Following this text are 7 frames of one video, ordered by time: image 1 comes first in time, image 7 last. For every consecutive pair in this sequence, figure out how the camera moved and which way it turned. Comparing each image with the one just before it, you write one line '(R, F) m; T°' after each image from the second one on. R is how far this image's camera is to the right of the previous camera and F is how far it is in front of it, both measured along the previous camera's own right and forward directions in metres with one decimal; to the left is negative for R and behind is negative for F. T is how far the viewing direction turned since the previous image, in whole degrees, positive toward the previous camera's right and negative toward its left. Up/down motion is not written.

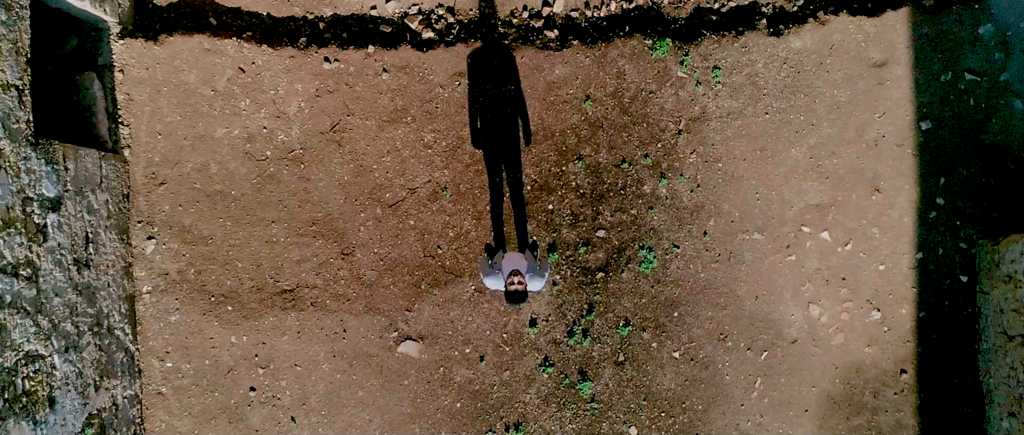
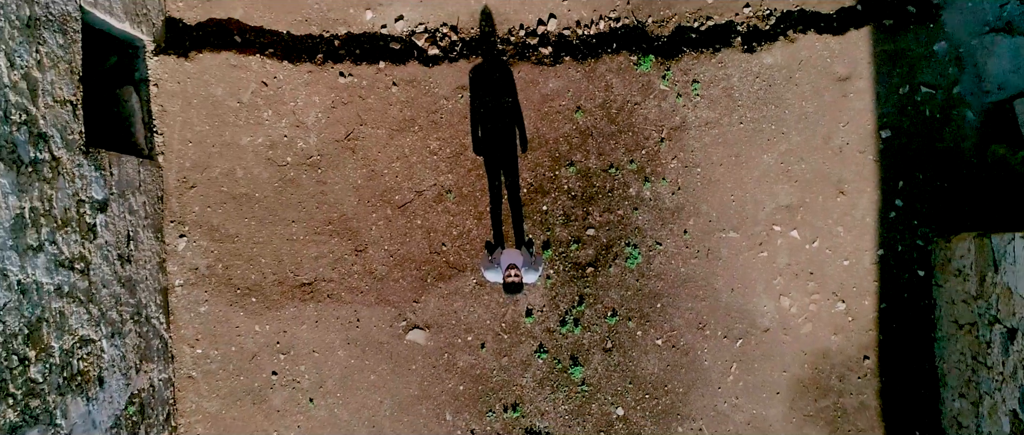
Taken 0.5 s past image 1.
(0.0, -0.3) m; 0°
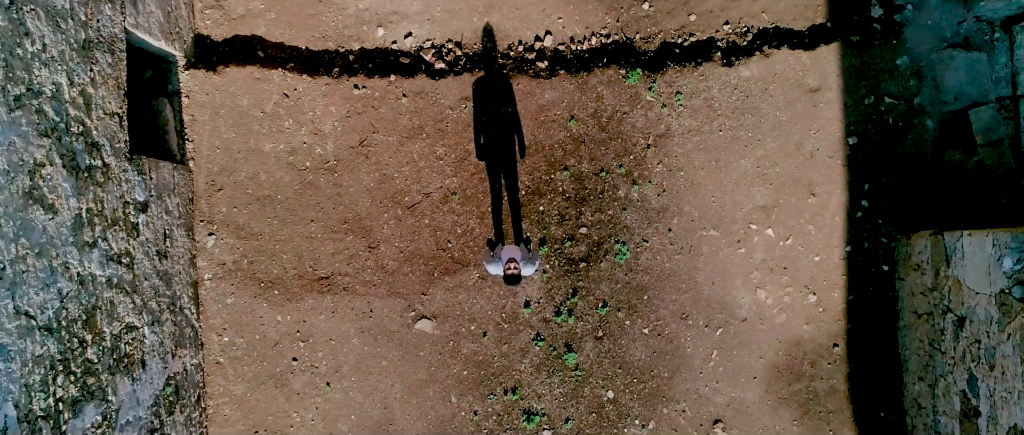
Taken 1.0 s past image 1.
(0.0, -0.3) m; 0°
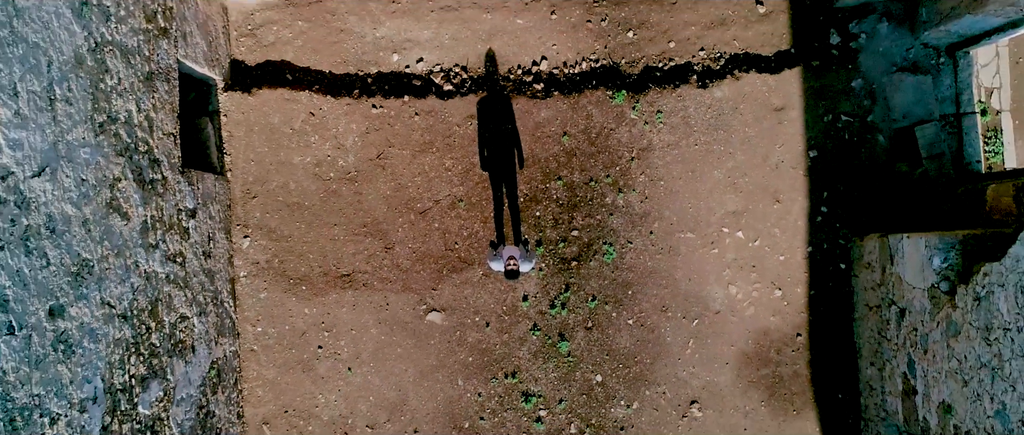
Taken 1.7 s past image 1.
(0.0, -0.5) m; 0°
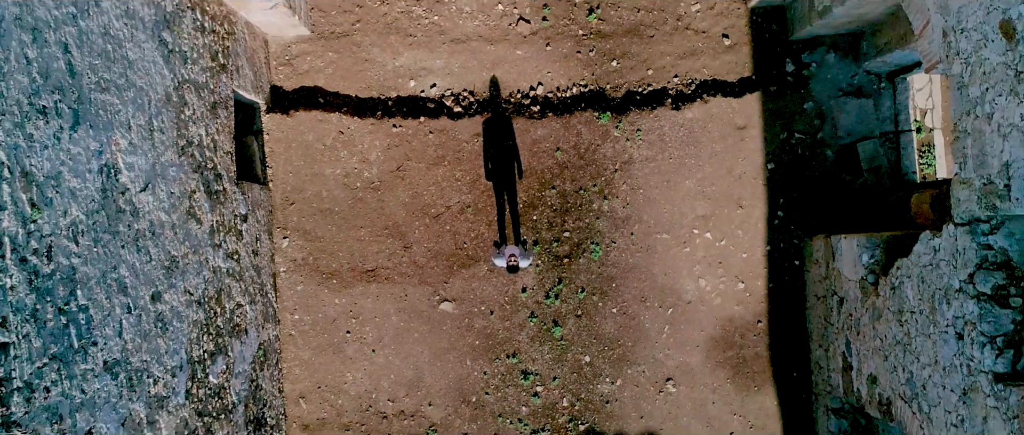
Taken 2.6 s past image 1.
(0.0, -0.7) m; 0°
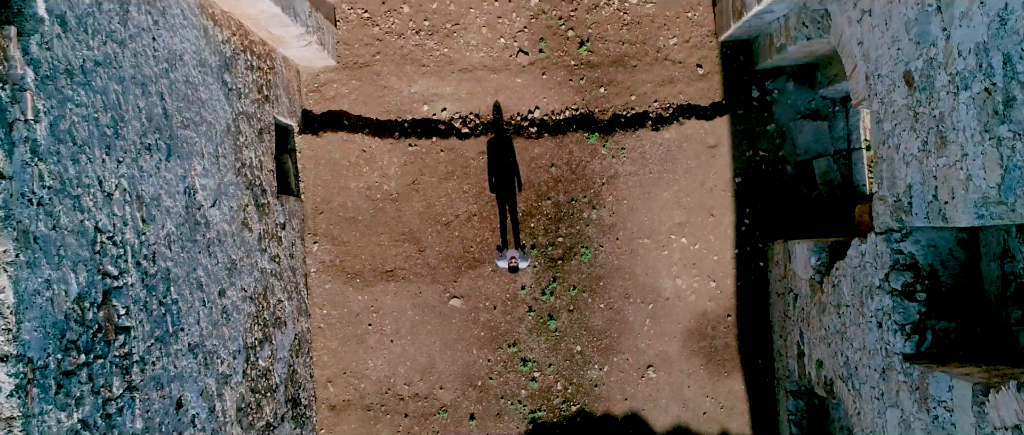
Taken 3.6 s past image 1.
(0.0, -0.7) m; 0°
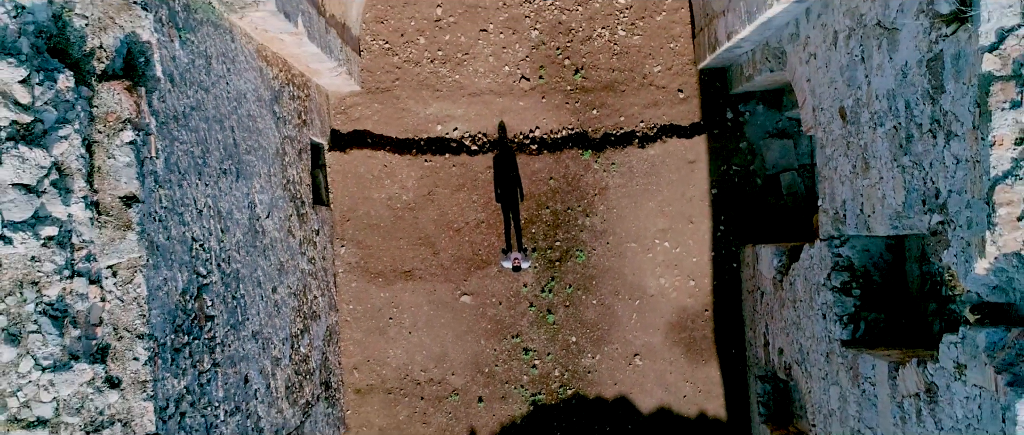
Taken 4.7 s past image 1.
(0.0, -0.7) m; 0°
